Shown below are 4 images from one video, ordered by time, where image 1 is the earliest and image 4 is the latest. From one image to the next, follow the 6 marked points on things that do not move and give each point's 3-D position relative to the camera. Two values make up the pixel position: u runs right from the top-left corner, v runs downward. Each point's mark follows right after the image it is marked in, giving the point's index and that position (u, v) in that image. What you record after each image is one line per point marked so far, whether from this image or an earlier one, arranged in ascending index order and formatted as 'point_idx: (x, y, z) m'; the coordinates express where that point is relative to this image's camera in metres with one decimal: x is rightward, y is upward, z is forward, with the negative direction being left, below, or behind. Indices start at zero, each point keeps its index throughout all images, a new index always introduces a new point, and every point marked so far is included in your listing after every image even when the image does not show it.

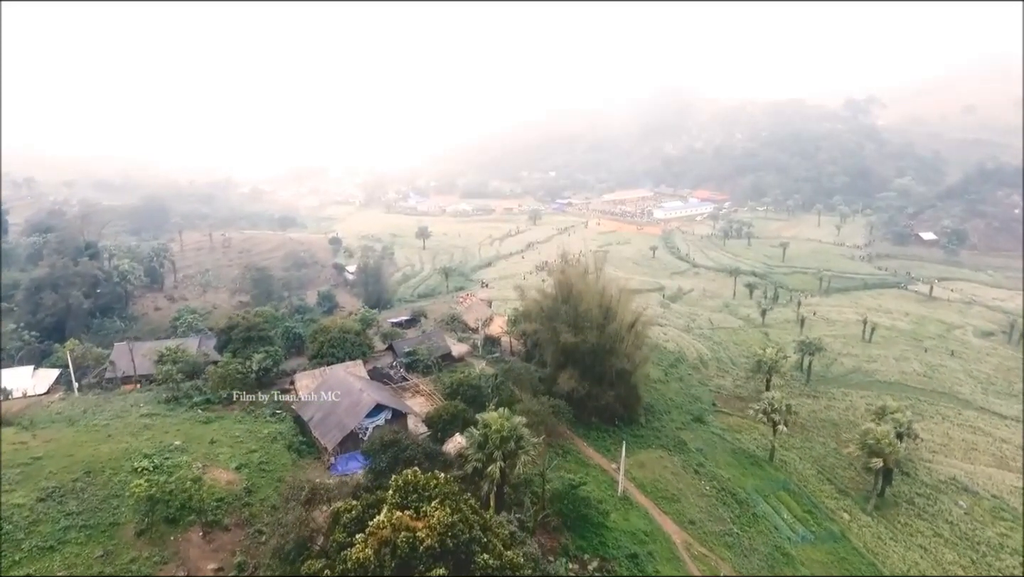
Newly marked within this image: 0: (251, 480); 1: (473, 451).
0: (-7.6, -5.6, +17.6) m
1: (-1.1, -4.7, +17.2) m
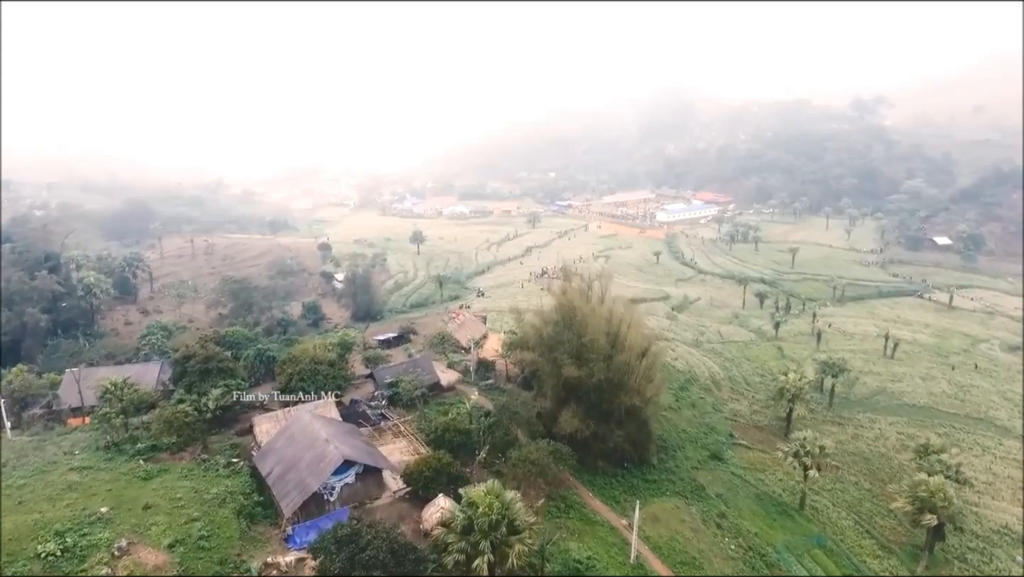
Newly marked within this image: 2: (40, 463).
0: (-7.7, -6.5, +14.4) m
1: (-1.3, -5.7, +14.0) m
2: (-14.5, -5.4, +18.7) m
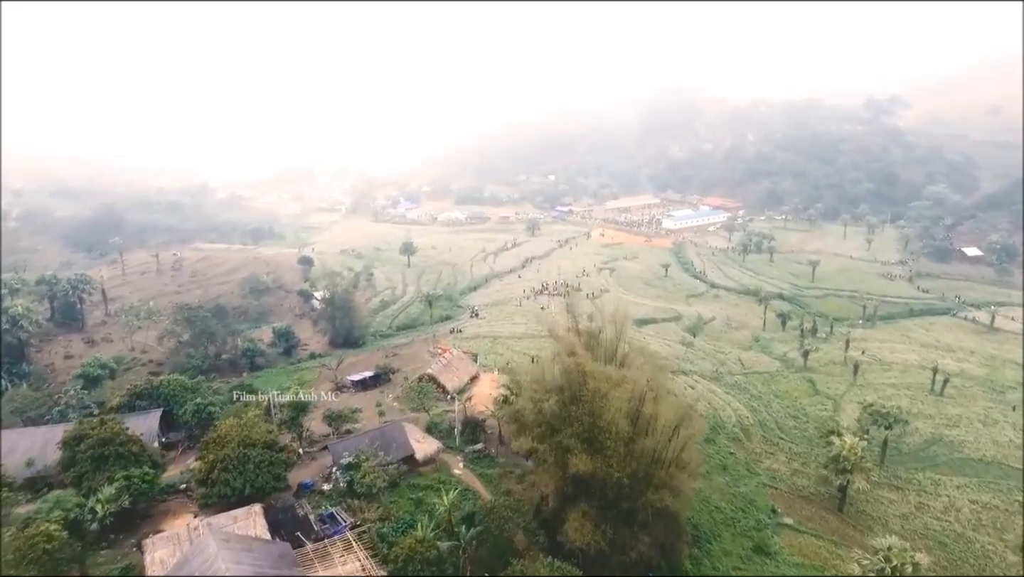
0: (-8.0, -8.2, +8.9) m
1: (-1.5, -7.4, +8.5) m
2: (-14.8, -7.1, +13.3) m
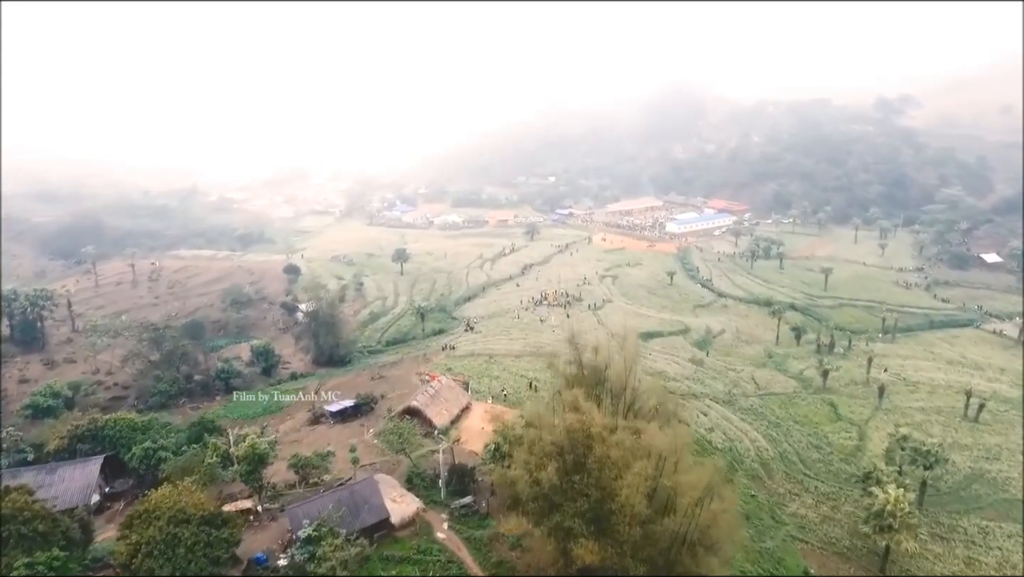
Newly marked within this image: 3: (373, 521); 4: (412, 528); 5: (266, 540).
0: (-8.2, -9.3, +5.8) m
1: (-1.8, -8.4, +5.3) m
2: (-15.0, -8.2, +10.1) m
3: (-4.0, -6.8, +17.8) m
4: (-3.1, -7.3, +18.6) m
5: (-7.1, -7.3, +17.9) m
